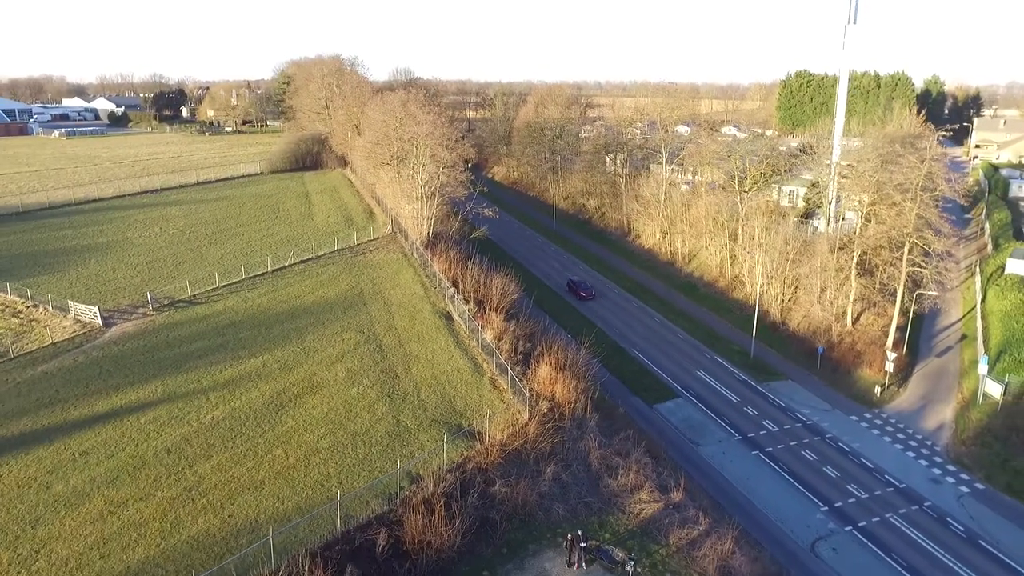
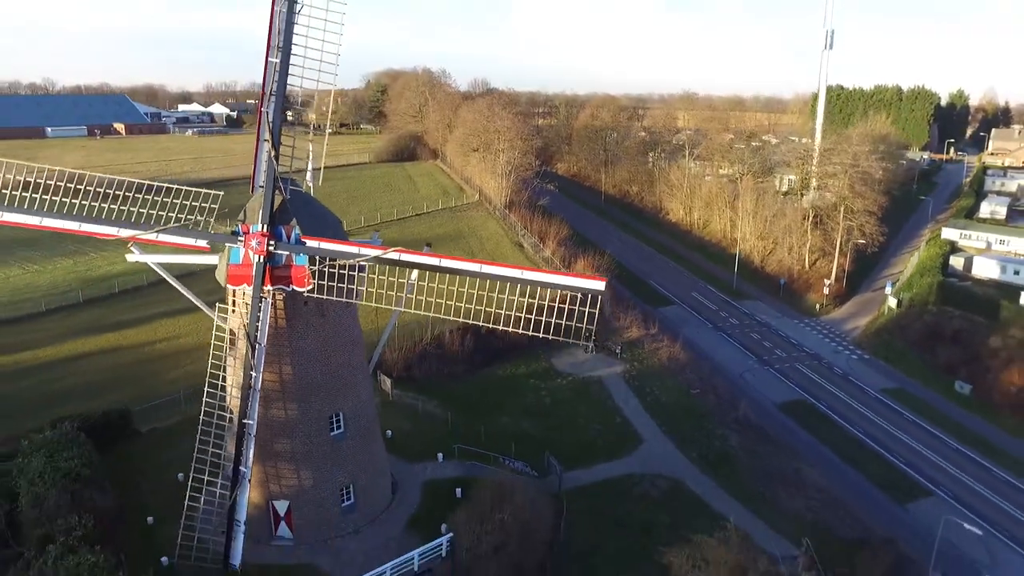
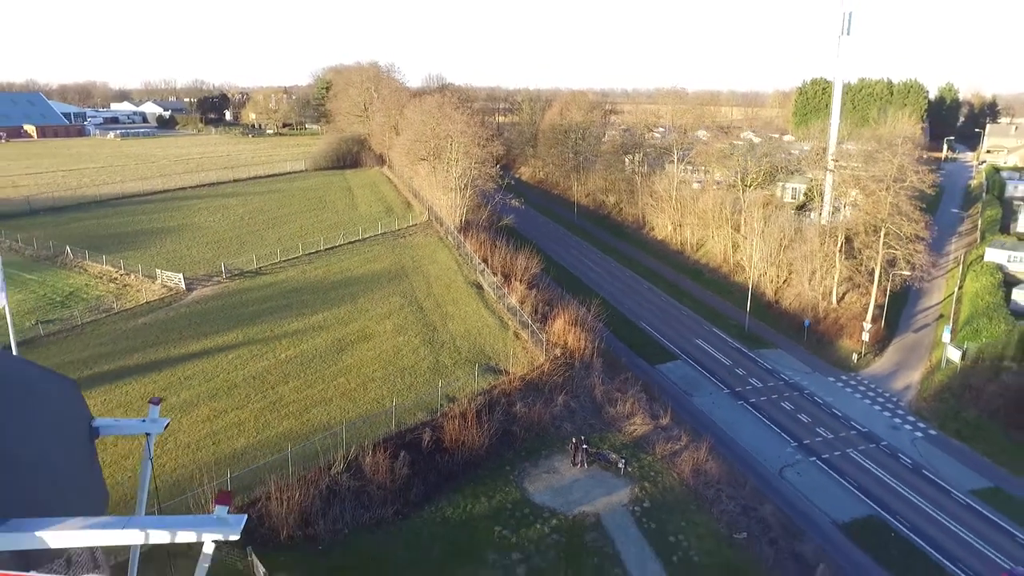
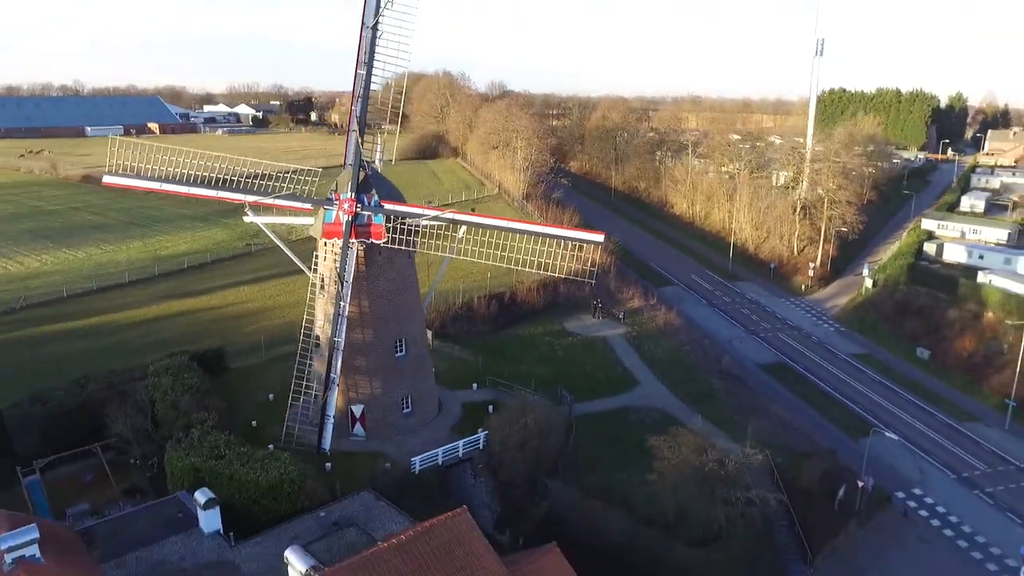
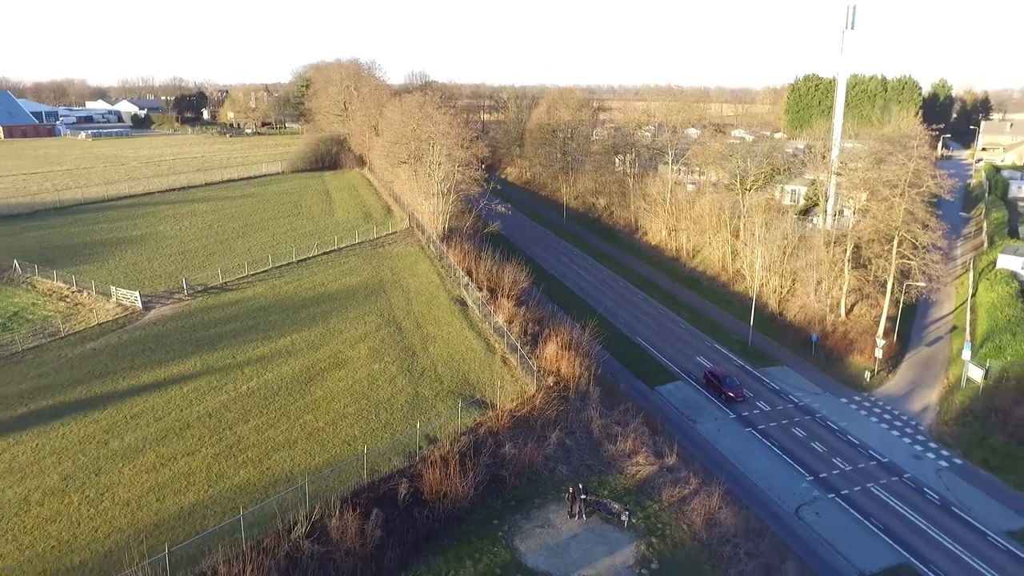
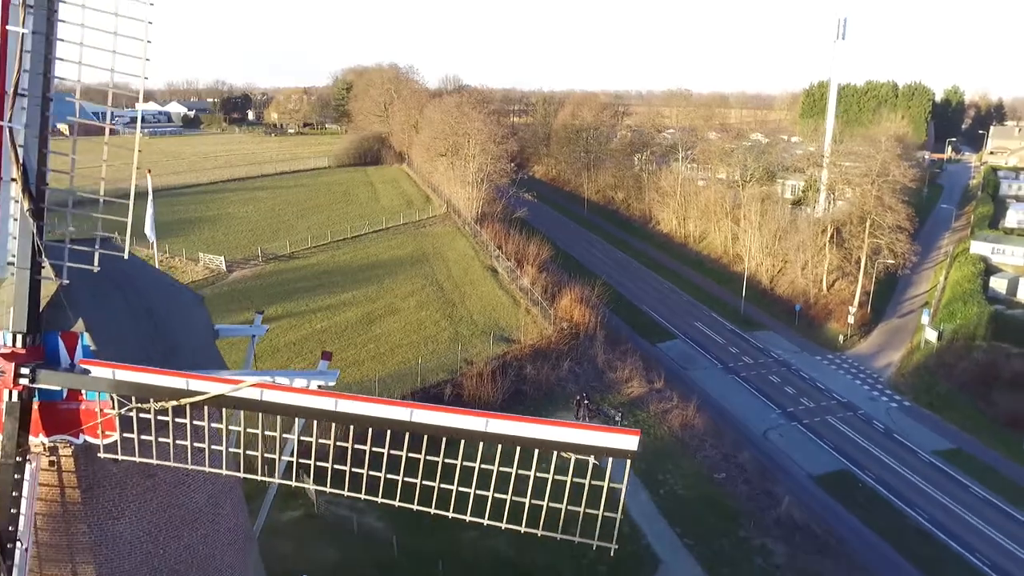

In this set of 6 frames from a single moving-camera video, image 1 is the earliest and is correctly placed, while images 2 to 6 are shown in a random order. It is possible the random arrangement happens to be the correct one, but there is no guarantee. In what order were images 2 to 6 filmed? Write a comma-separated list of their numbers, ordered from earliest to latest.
5, 3, 6, 2, 4
